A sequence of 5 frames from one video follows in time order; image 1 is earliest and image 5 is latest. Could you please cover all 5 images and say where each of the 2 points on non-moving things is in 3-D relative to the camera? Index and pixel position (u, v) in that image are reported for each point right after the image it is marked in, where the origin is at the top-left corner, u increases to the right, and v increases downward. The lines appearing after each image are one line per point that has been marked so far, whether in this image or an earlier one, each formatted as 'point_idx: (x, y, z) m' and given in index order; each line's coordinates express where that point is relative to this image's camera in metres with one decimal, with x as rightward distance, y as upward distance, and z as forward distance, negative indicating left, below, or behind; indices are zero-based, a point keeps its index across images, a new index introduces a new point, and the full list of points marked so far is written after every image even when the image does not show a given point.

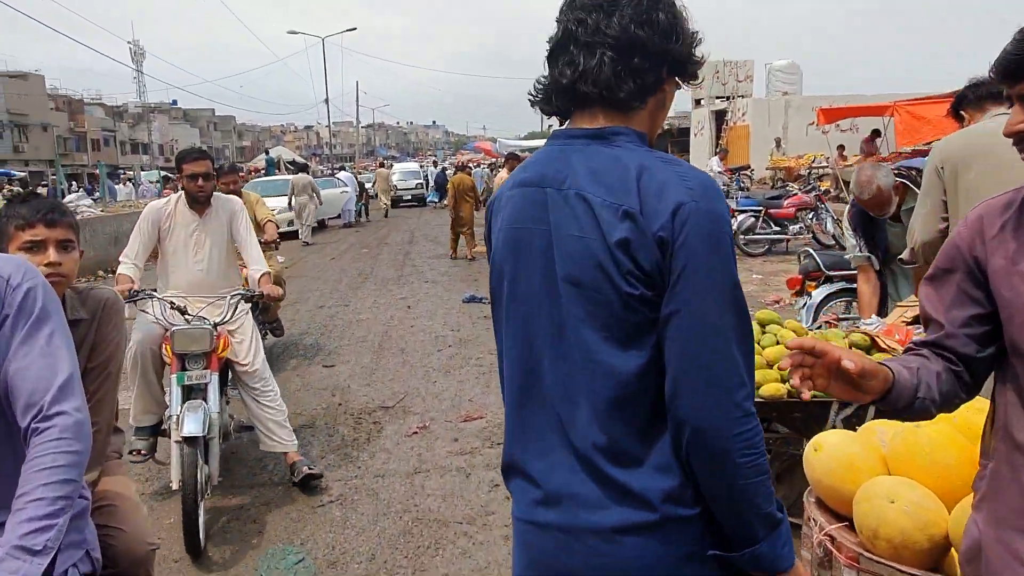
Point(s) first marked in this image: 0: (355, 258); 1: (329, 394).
0: (-3.5, +0.7, +16.3) m
1: (-1.6, -0.9, +6.3) m
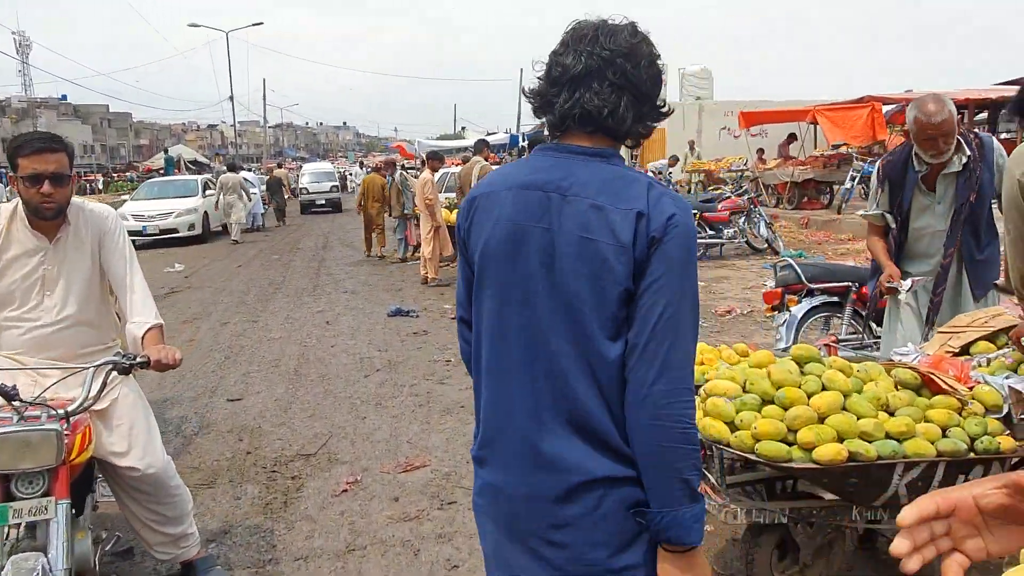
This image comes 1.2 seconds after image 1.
0: (-5.0, +0.4, +14.9) m
1: (-2.0, -1.1, +5.2) m
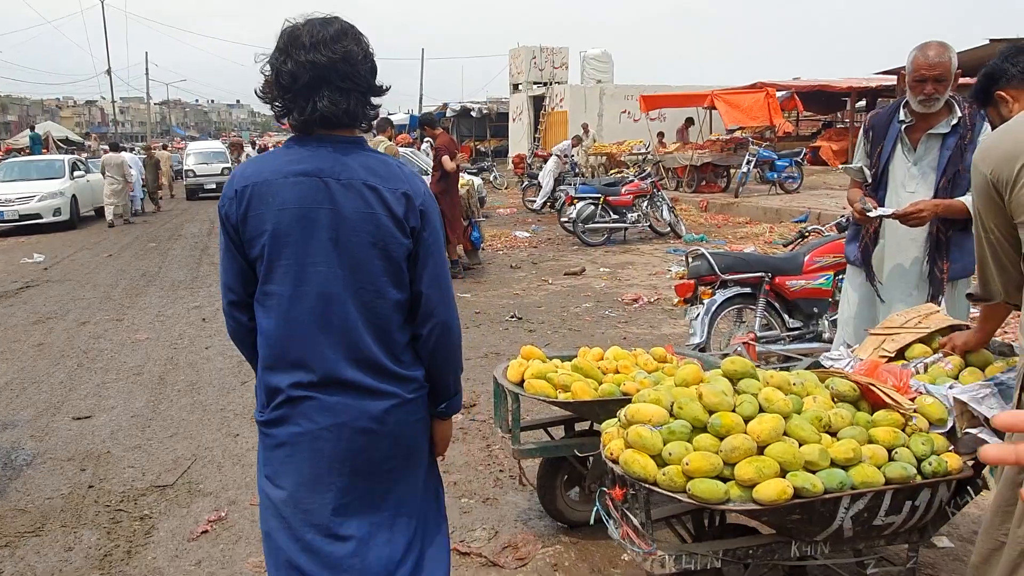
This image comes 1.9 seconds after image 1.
0: (-6.9, +0.6, +13.6) m
1: (-2.6, -1.1, +4.4) m
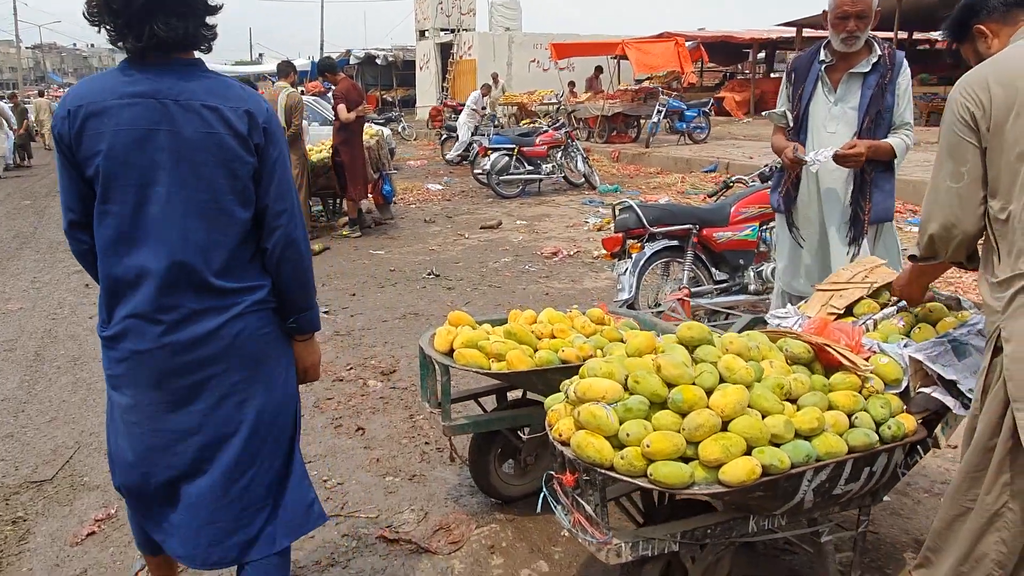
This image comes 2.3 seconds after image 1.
0: (-8.4, +1.2, +12.3) m
1: (-3.0, -0.9, +3.8) m
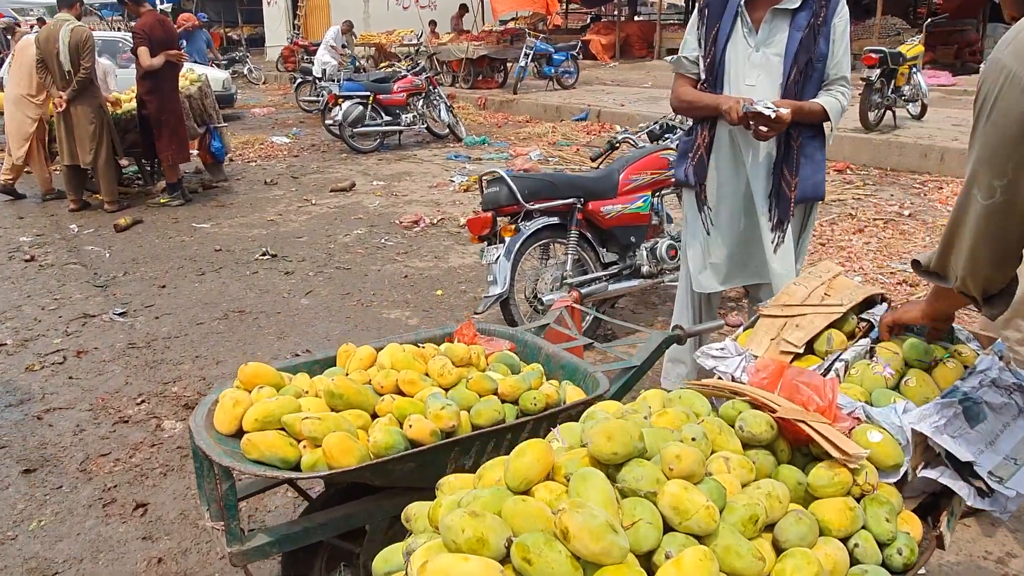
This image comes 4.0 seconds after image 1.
0: (-10.4, +1.4, +9.5) m
1: (-3.6, -1.1, +2.3) m
